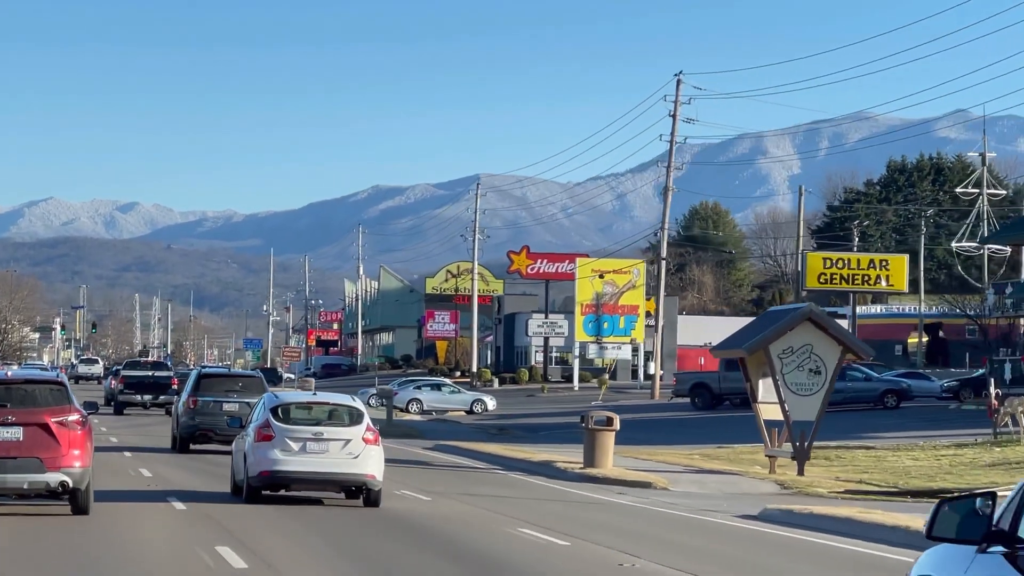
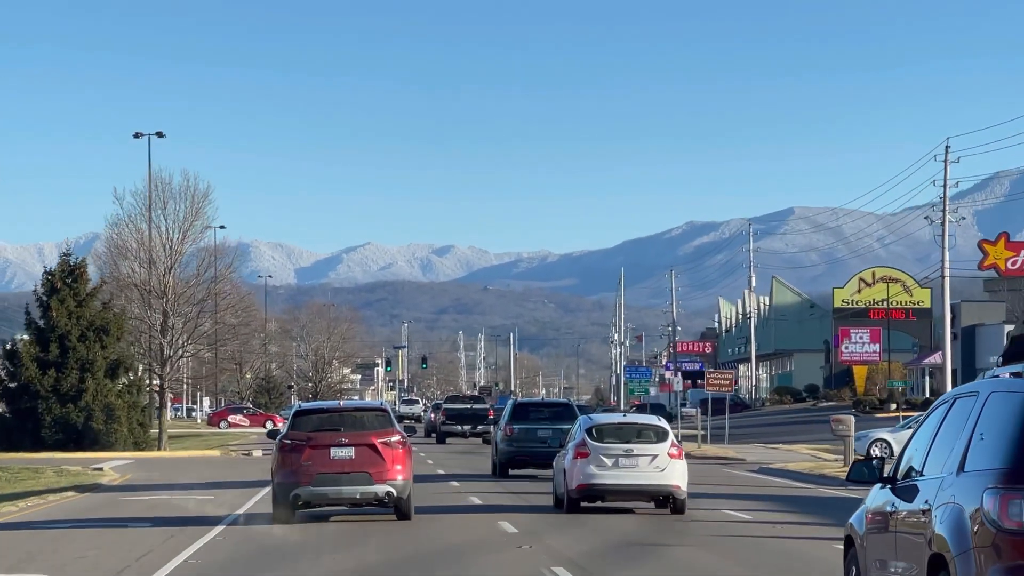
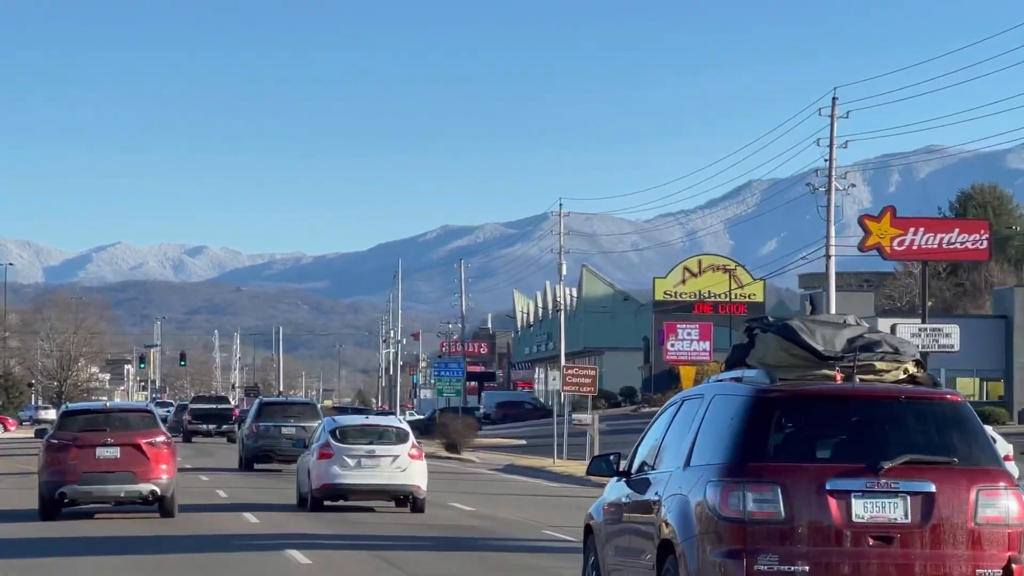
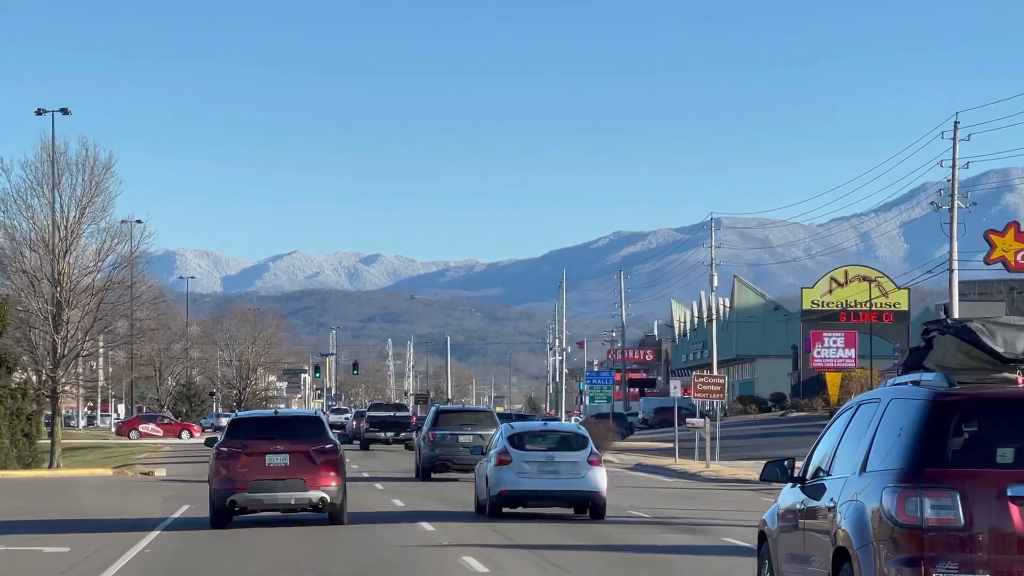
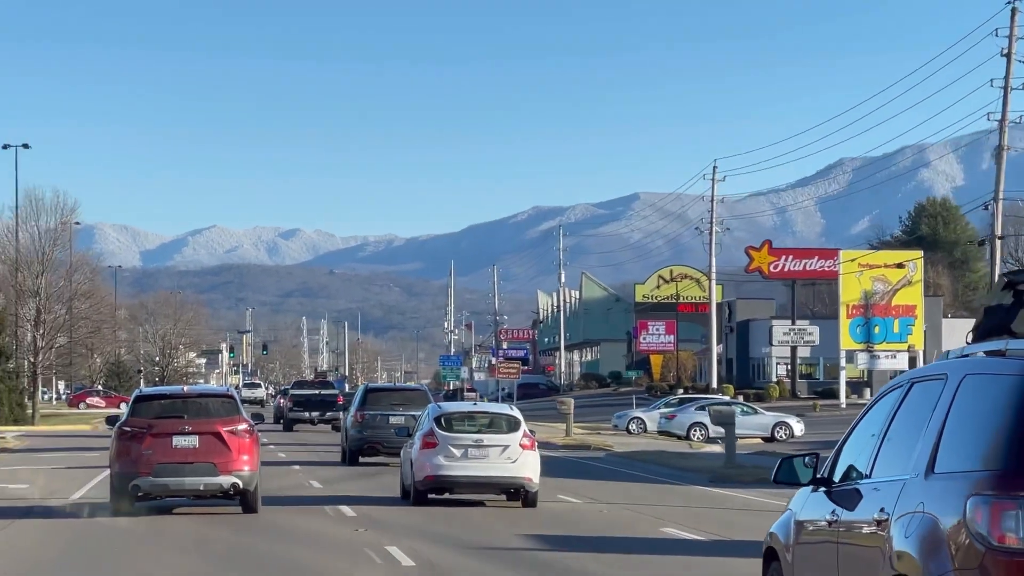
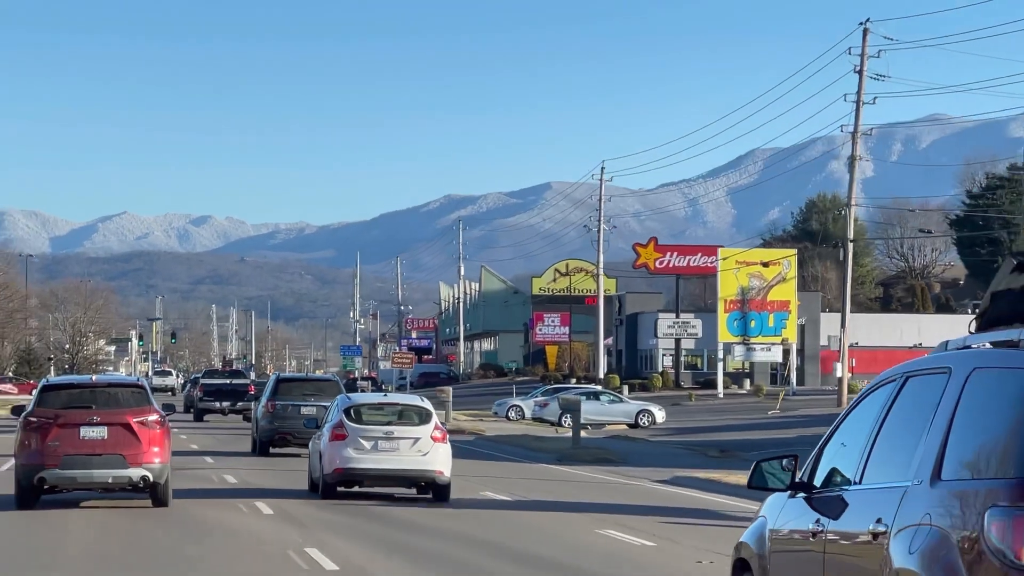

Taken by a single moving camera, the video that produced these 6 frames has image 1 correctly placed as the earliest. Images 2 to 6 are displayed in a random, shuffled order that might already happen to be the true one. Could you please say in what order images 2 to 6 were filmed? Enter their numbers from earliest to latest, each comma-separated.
6, 5, 2, 4, 3
